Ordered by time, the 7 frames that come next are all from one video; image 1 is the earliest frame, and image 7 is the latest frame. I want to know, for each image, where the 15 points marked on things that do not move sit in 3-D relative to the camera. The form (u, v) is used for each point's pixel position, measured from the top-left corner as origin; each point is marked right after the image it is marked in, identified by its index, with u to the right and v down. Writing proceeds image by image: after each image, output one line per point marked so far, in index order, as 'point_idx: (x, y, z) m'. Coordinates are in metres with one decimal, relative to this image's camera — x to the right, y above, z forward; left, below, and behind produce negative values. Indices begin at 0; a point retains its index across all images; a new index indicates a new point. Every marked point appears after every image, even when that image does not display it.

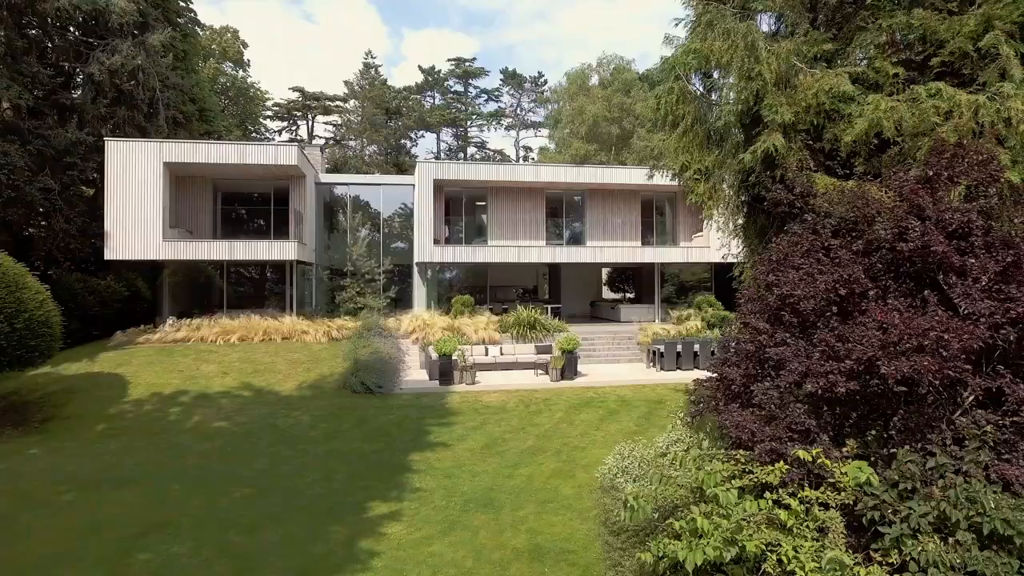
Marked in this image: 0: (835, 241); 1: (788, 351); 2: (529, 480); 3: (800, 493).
0: (+2.6, +0.4, +5.1) m
1: (+2.1, -0.5, +4.9) m
2: (+0.3, -2.7, +9.0) m
3: (+2.0, -1.4, +4.4) m
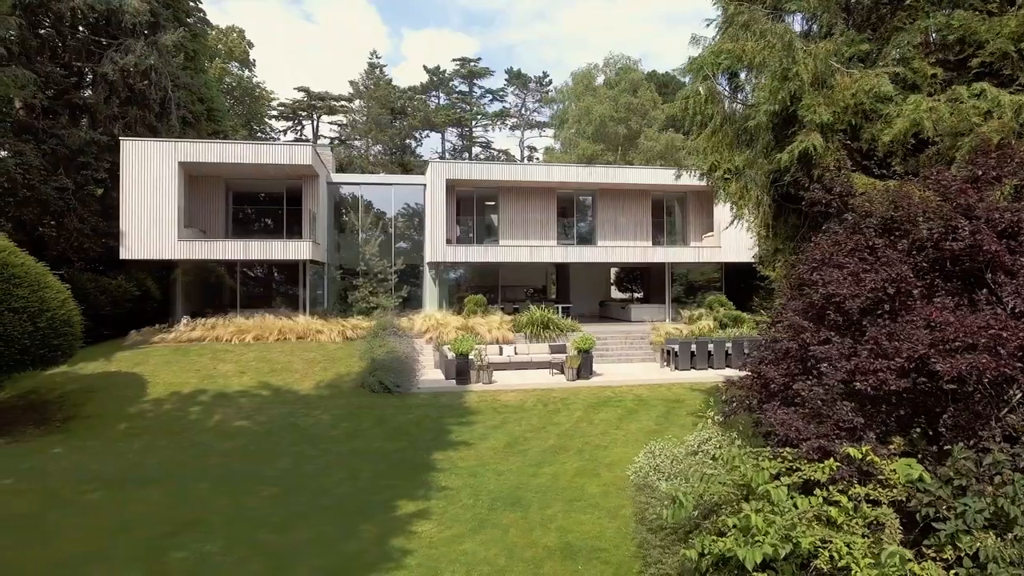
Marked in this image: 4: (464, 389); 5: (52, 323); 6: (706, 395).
0: (+2.9, +0.4, +5.1) m
1: (+2.4, -0.5, +4.9) m
2: (+0.6, -2.7, +9.0) m
3: (+2.3, -1.4, +4.5) m
4: (-1.0, -2.1, +13.1) m
5: (-7.4, -0.6, +10.3) m
6: (+3.9, -2.1, +12.8) m
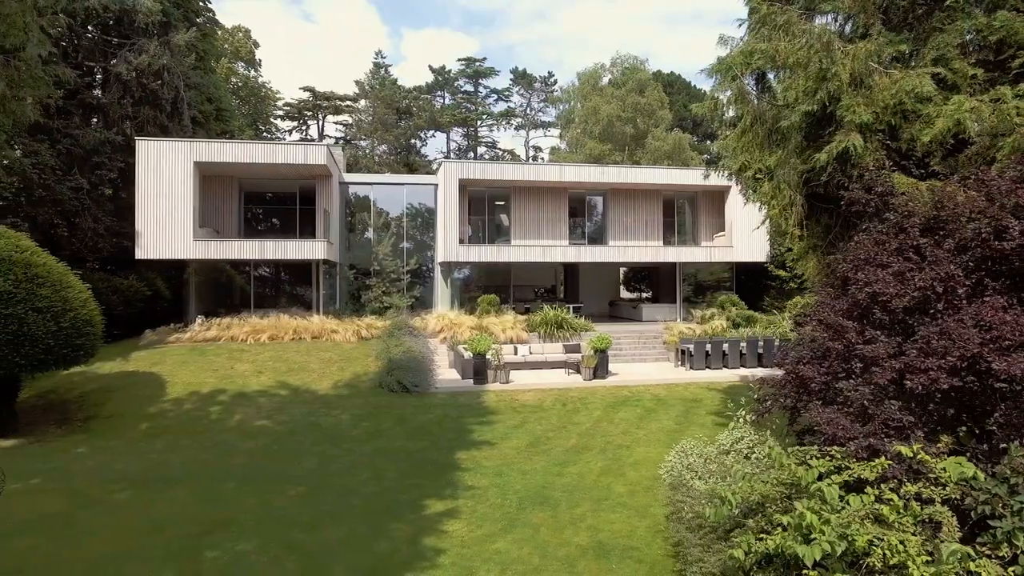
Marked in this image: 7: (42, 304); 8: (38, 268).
0: (+3.3, +0.4, +5.1) m
1: (+2.8, -0.5, +4.9) m
2: (+1.0, -2.7, +9.0) m
3: (+2.7, -1.4, +4.5) m
4: (-0.6, -2.0, +13.1) m
5: (-7.0, -0.6, +10.3) m
6: (+4.2, -2.1, +12.8) m
7: (-7.3, -0.2, +9.9) m
8: (-7.5, +0.3, +10.1) m
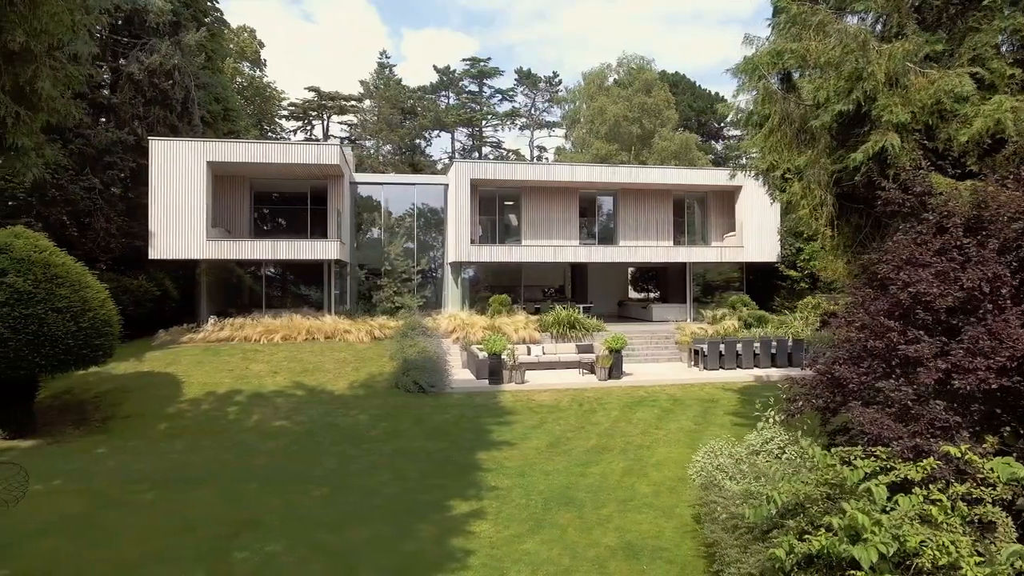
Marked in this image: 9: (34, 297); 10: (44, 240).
0: (+3.6, +0.4, +5.1) m
1: (+3.1, -0.5, +4.9) m
2: (+1.3, -2.7, +9.0) m
3: (+3.0, -1.4, +4.5) m
4: (-0.3, -2.1, +13.1) m
5: (-6.7, -0.6, +10.3) m
6: (+4.5, -2.1, +12.8) m
7: (-6.9, -0.3, +9.9) m
8: (-7.2, +0.3, +10.1) m
9: (-7.2, -0.1, +9.7) m
10: (-7.5, +0.8, +10.3) m
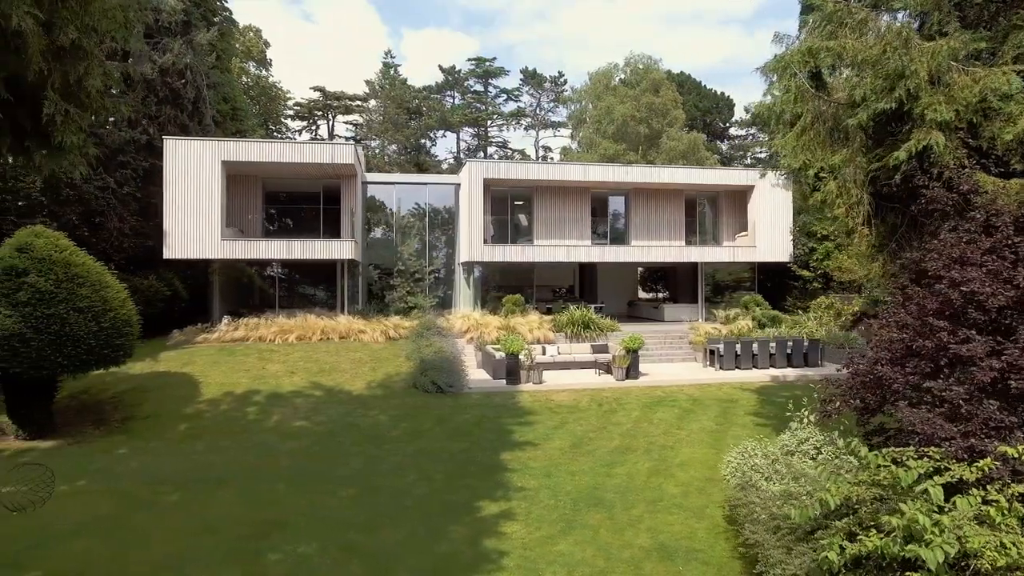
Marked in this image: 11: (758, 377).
0: (+4.0, +0.4, +5.1) m
1: (+3.5, -0.5, +4.9) m
2: (+1.7, -2.7, +9.0) m
3: (+3.4, -1.4, +4.4) m
4: (+0.1, -2.0, +13.0) m
5: (-6.3, -0.6, +10.3) m
6: (+4.9, -2.1, +12.8) m
7: (-6.6, -0.2, +9.9) m
8: (-6.8, +0.3, +10.1) m
9: (-6.8, -0.1, +9.6) m
10: (-7.2, +0.8, +10.2) m
11: (+5.4, -1.9, +14.1) m
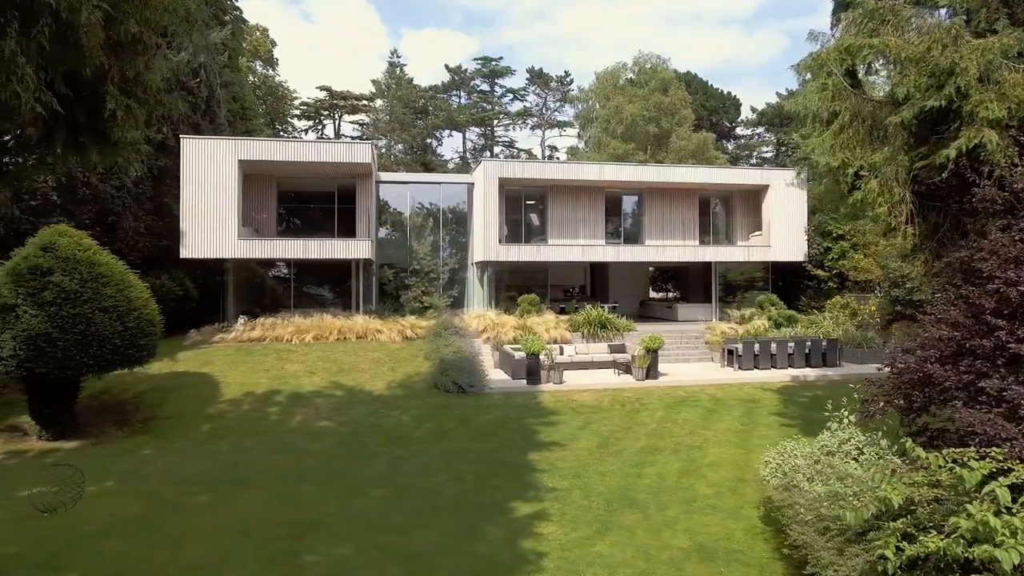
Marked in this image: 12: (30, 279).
0: (+4.4, +0.4, +5.0) m
1: (+3.9, -0.4, +4.8) m
2: (+2.1, -2.7, +8.9) m
3: (+3.8, -1.4, +4.4) m
4: (+0.5, -2.0, +13.0) m
5: (-5.9, -0.6, +10.2) m
6: (+5.3, -2.1, +12.7) m
7: (-6.2, -0.2, +9.8) m
8: (-6.4, +0.3, +10.0) m
9: (-6.4, -0.1, +9.6) m
10: (-6.7, +0.8, +10.2) m
11: (+5.8, -1.9, +14.0) m
12: (-7.0, +0.1, +9.4) m
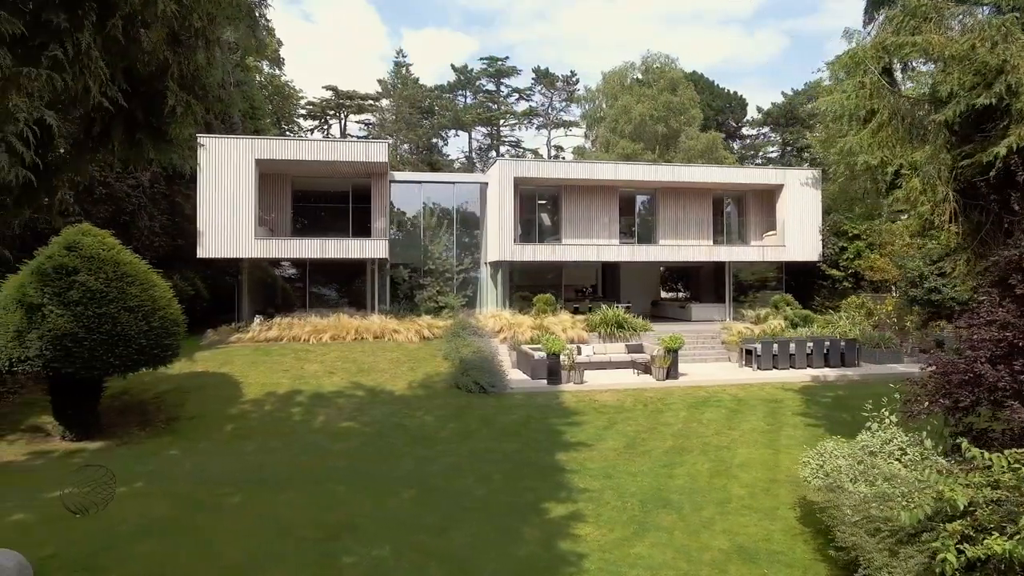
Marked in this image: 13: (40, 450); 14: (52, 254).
0: (+4.8, +0.4, +5.0) m
1: (+4.4, -0.4, +4.8) m
2: (+2.5, -2.7, +8.9) m
3: (+4.3, -1.4, +4.3) m
4: (+0.9, -2.0, +12.9) m
5: (-5.5, -0.5, +10.1) m
6: (+5.7, -2.1, +12.7) m
7: (-5.7, -0.2, +9.7) m
8: (-6.0, +0.3, +9.9) m
9: (-6.0, -0.1, +9.5) m
10: (-6.3, +0.8, +10.1) m
11: (+6.2, -1.9, +14.0) m
12: (-6.6, +0.1, +9.3) m
13: (-7.0, -2.4, +9.6) m
14: (-6.8, +0.5, +9.5) m
